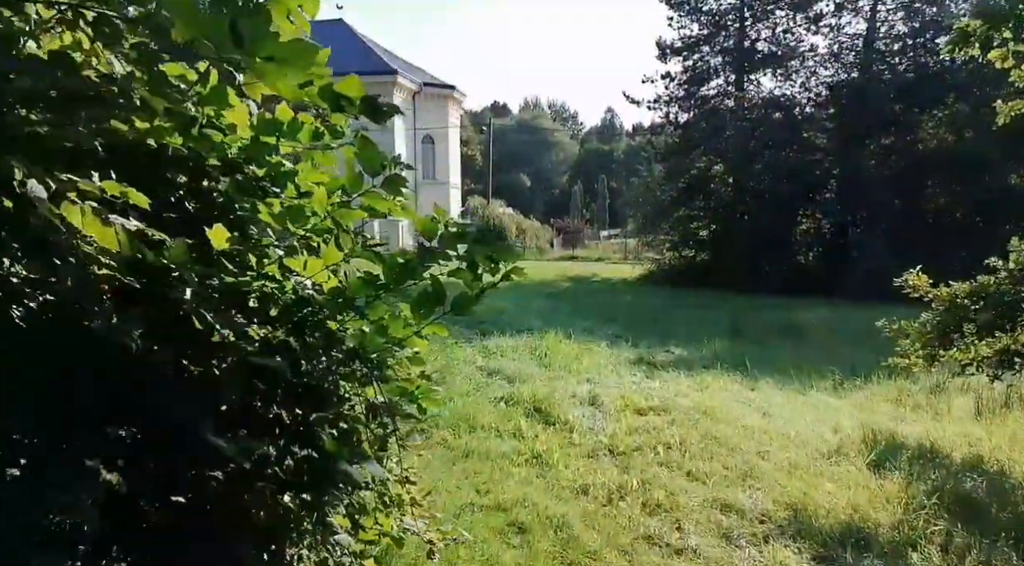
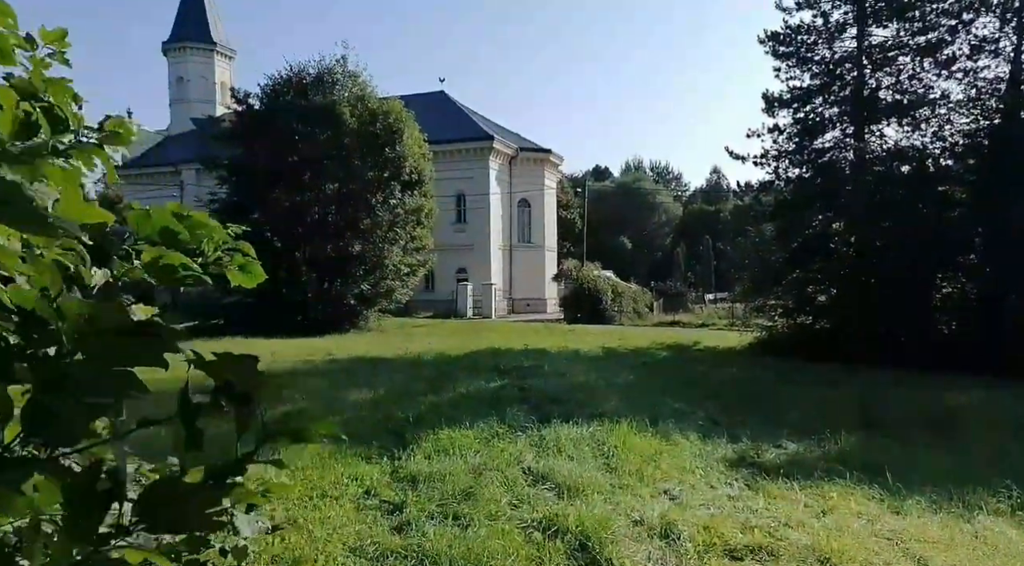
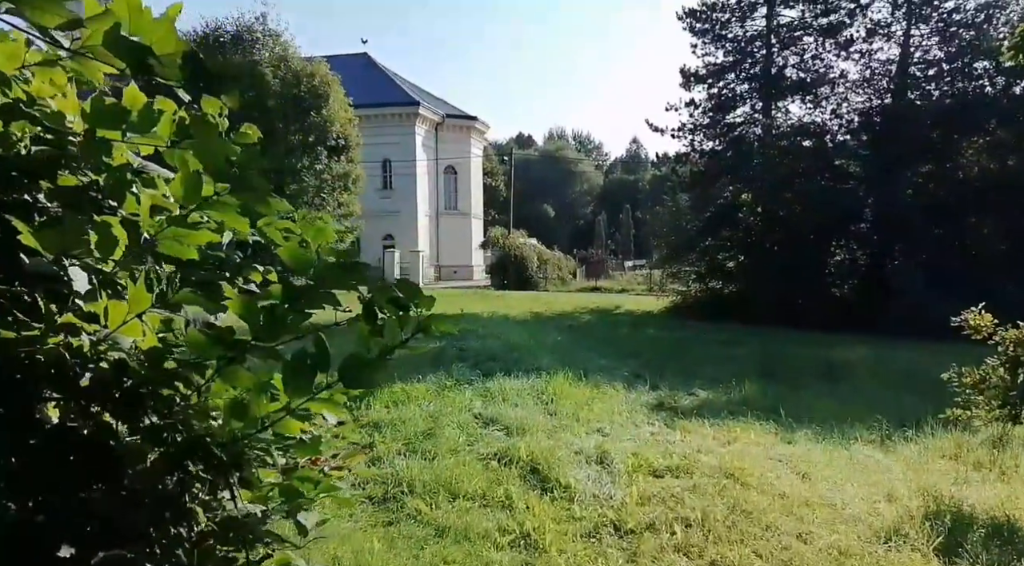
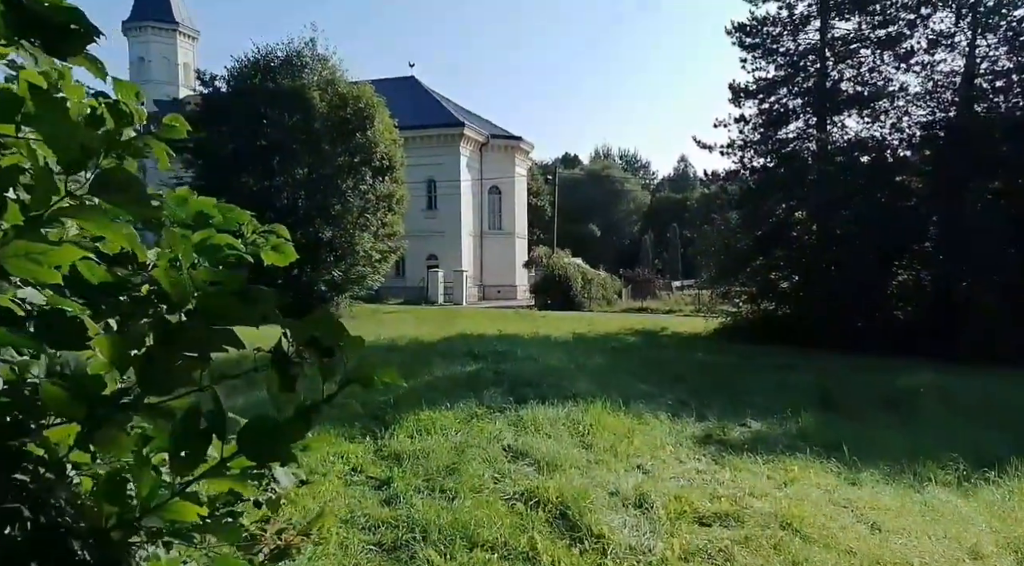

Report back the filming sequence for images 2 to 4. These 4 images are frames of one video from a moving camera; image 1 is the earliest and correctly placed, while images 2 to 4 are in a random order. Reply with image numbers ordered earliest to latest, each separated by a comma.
3, 4, 2
